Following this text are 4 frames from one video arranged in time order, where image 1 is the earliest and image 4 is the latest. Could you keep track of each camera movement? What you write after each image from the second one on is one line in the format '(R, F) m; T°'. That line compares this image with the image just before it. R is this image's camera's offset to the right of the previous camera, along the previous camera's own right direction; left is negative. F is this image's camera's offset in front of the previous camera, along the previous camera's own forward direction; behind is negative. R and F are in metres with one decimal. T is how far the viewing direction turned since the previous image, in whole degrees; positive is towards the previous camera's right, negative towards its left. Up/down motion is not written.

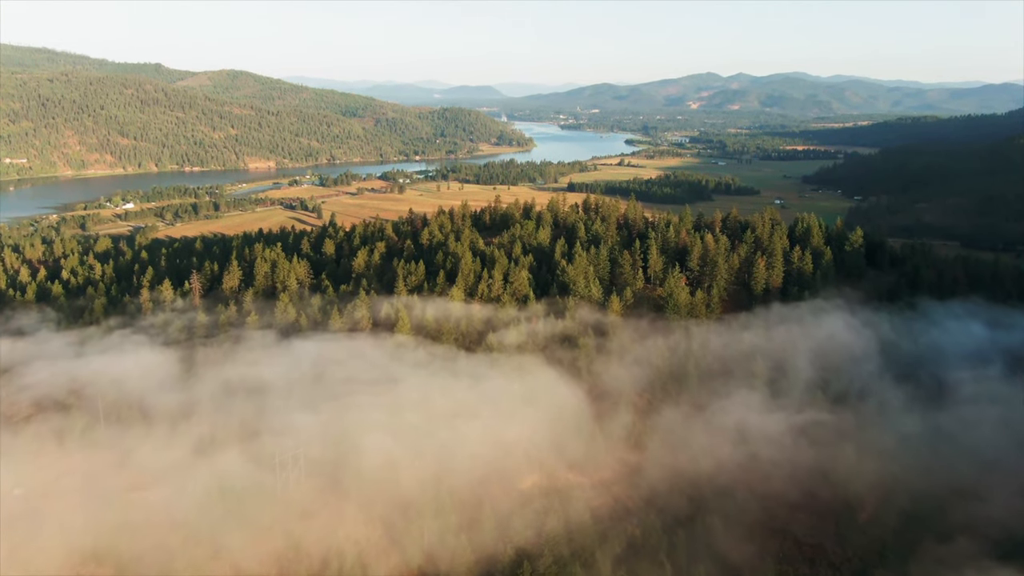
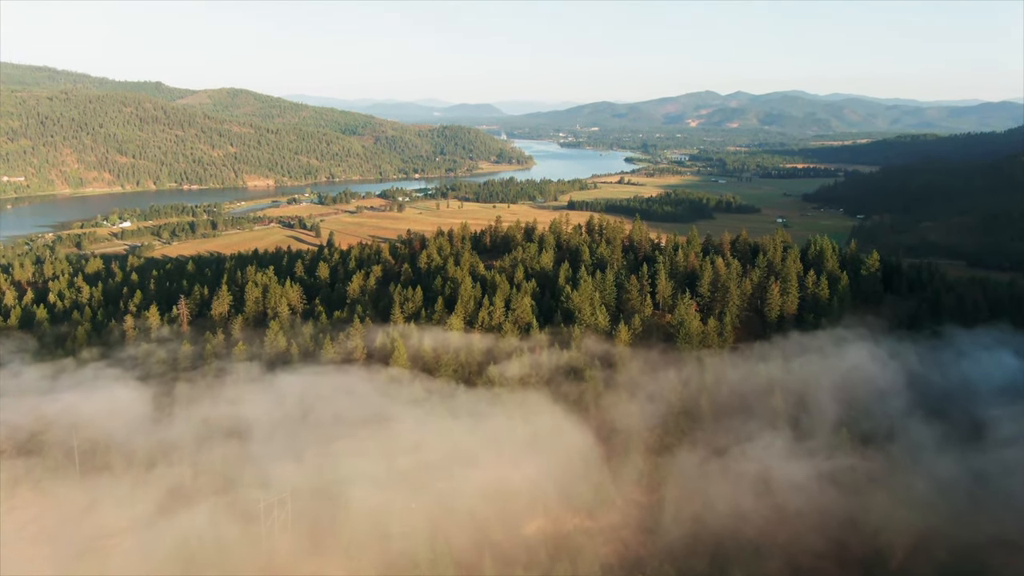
(-0.2, +3.0) m; 0°
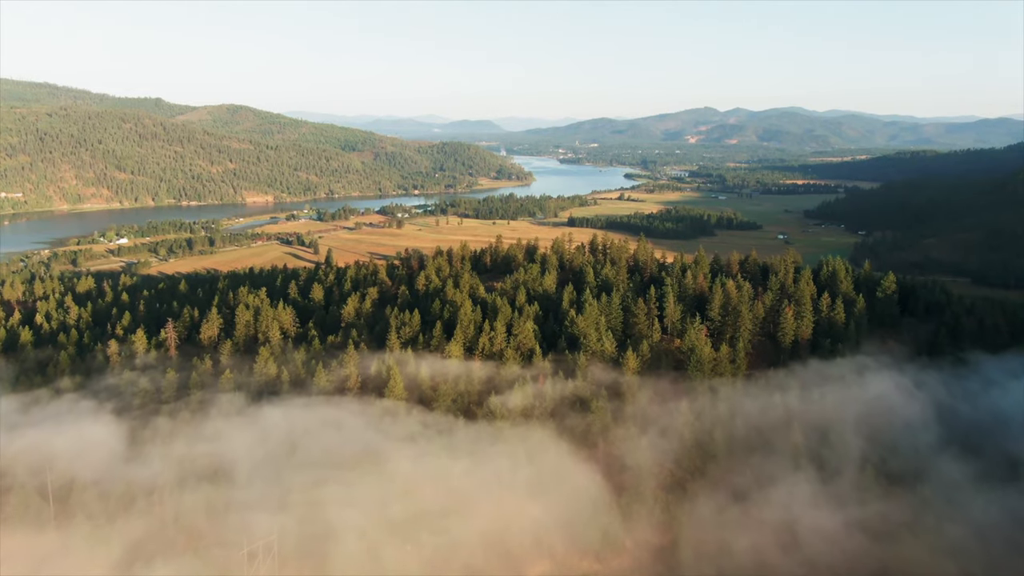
(-0.2, +2.6) m; 0°
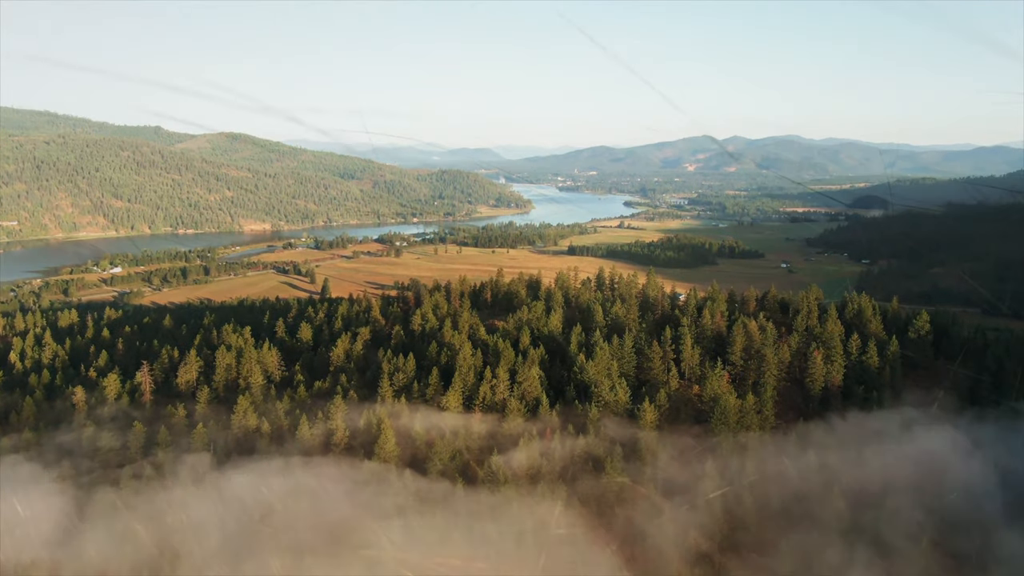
(-0.4, +4.7) m; 0°
